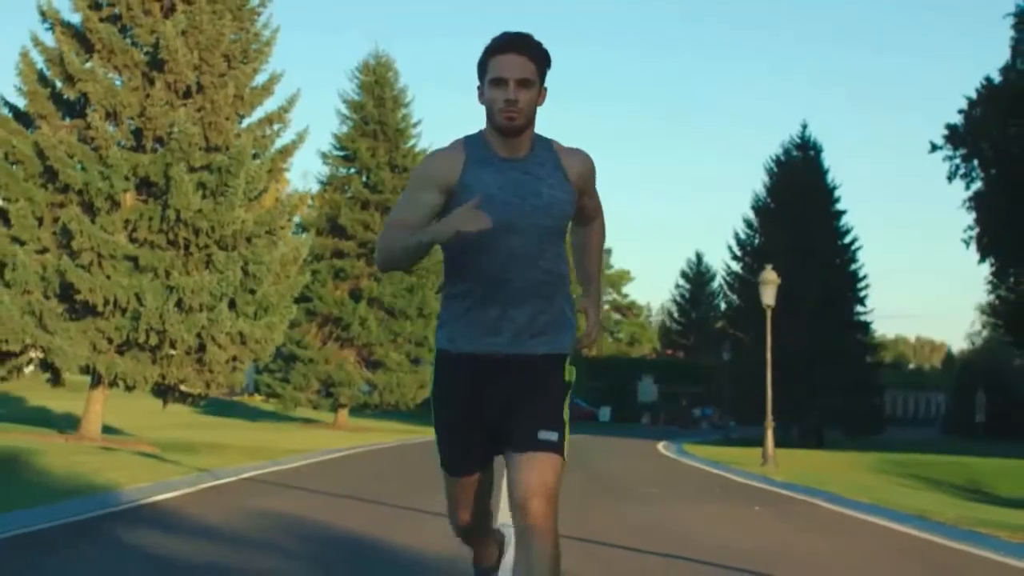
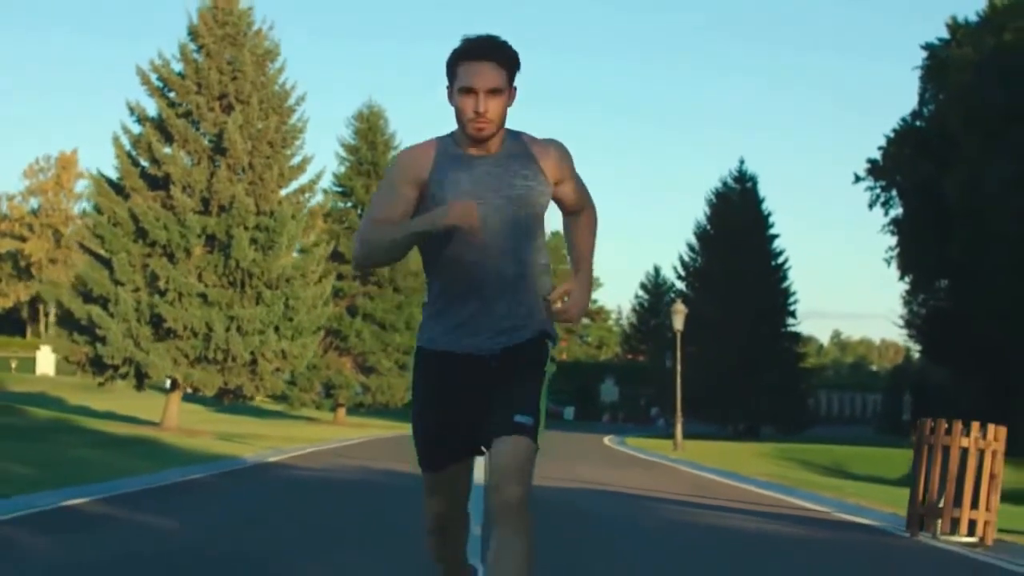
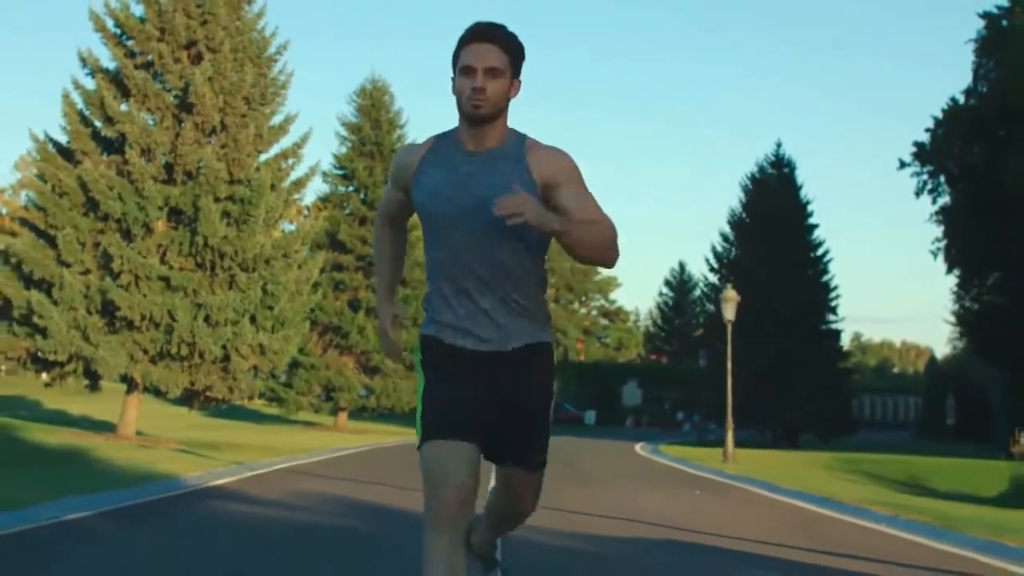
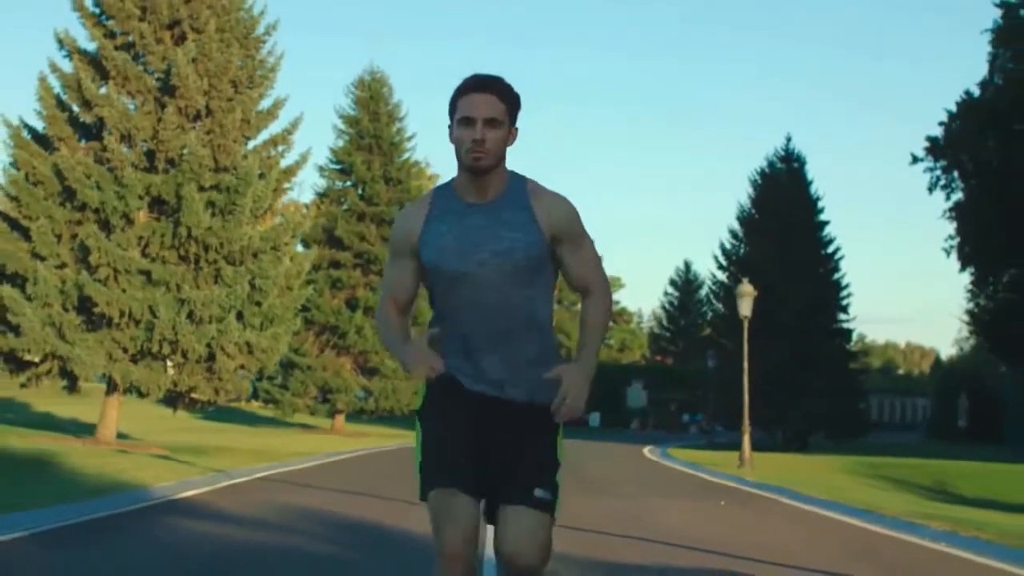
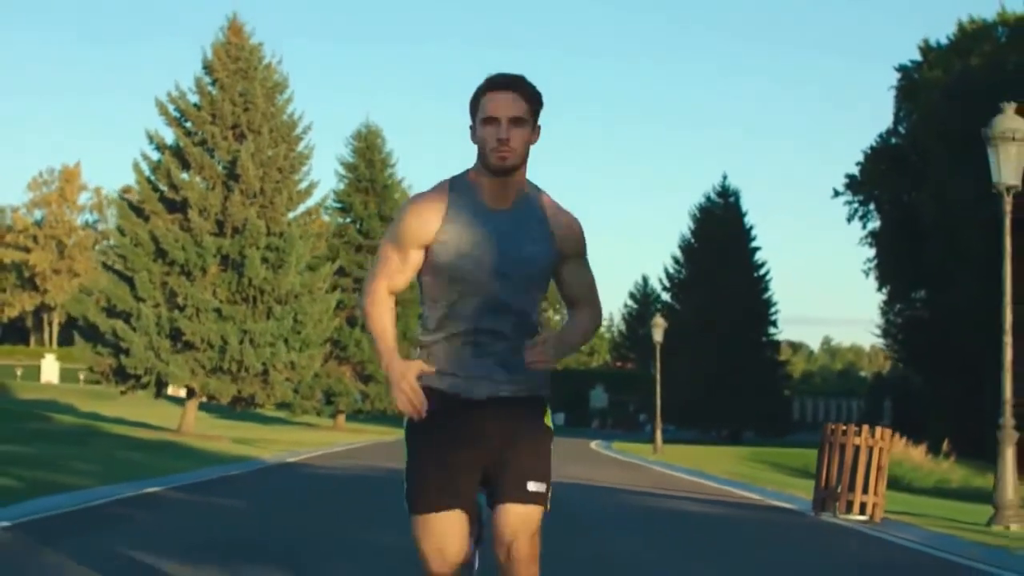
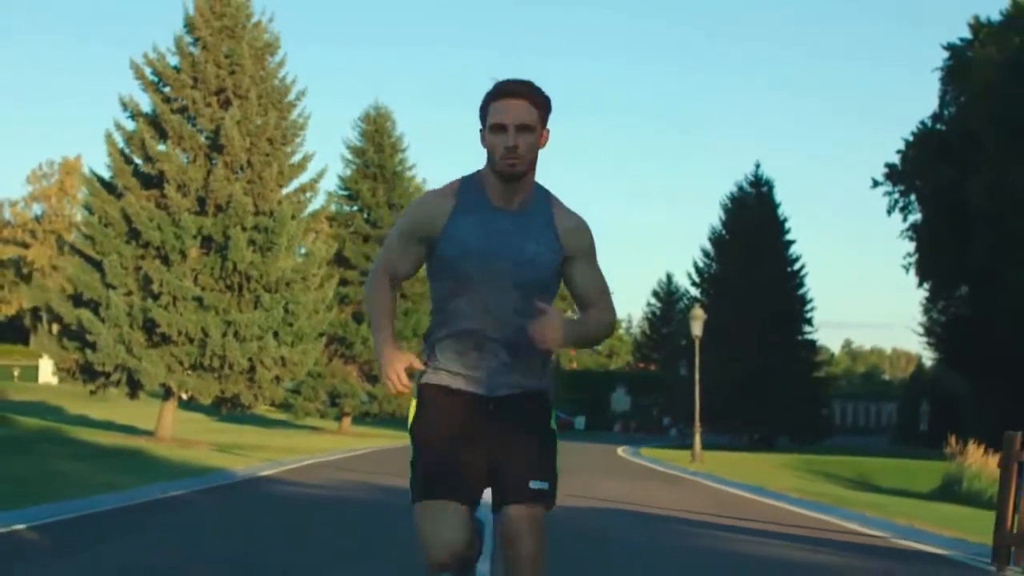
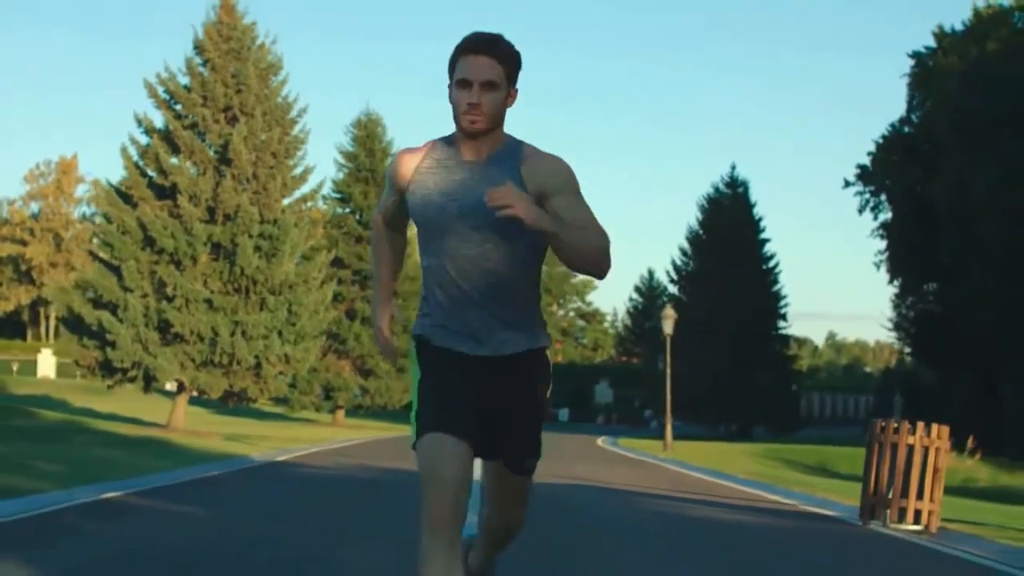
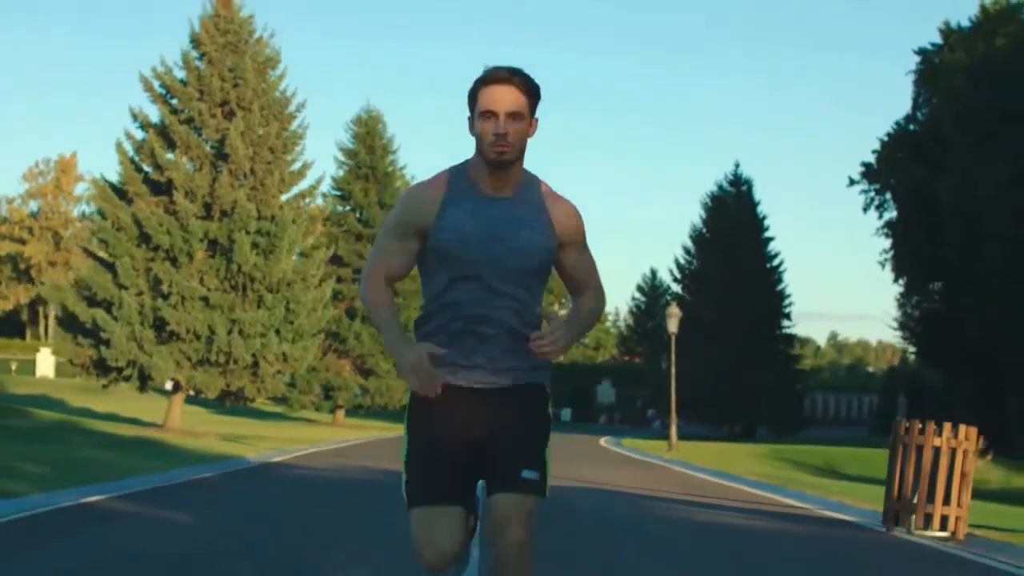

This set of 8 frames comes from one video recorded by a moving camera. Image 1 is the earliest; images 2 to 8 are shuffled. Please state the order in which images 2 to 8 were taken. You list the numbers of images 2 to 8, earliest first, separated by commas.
4, 3, 6, 2, 8, 7, 5
